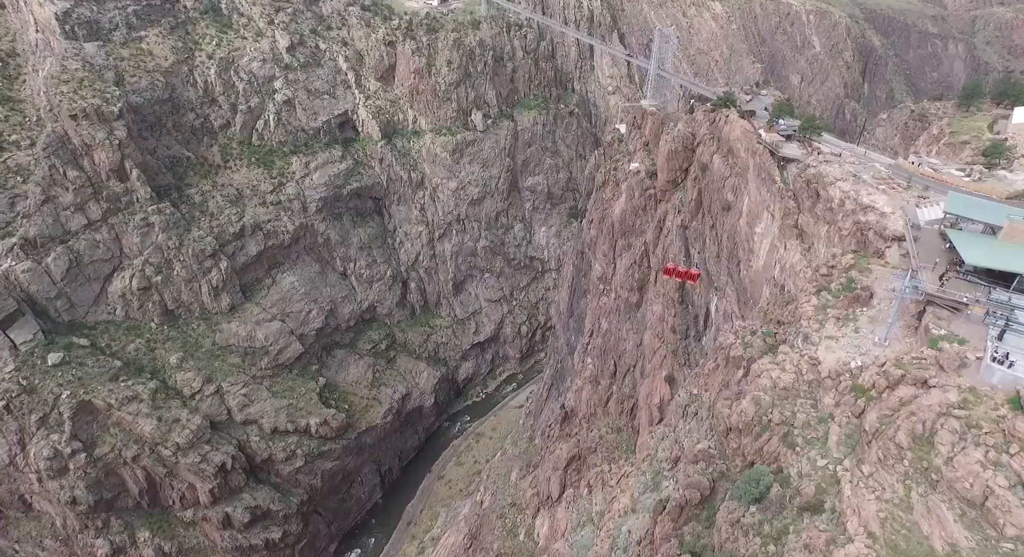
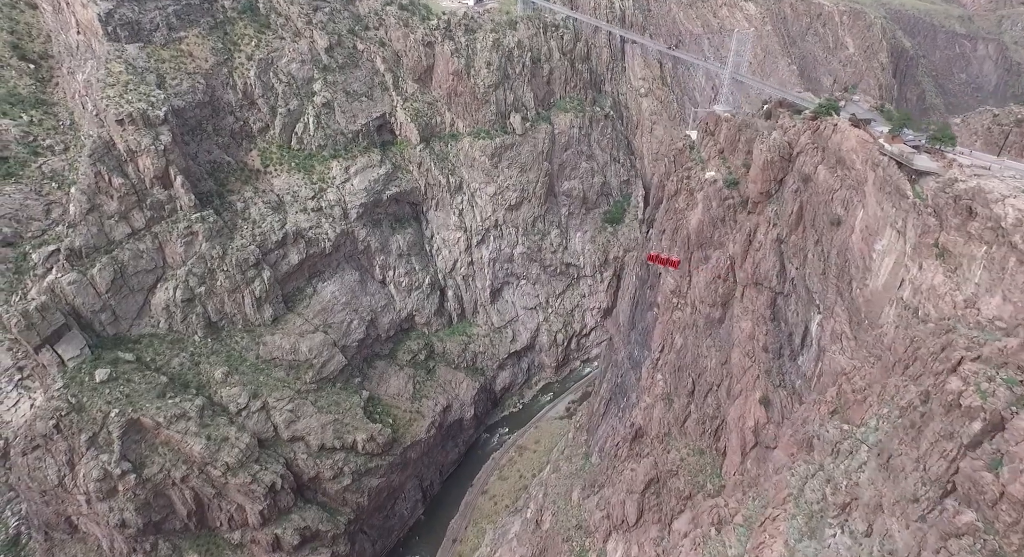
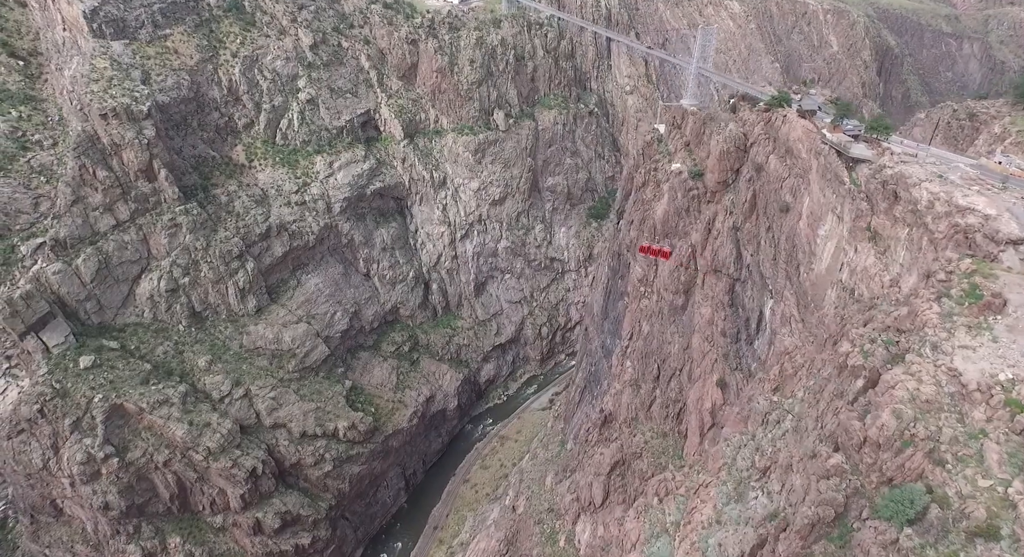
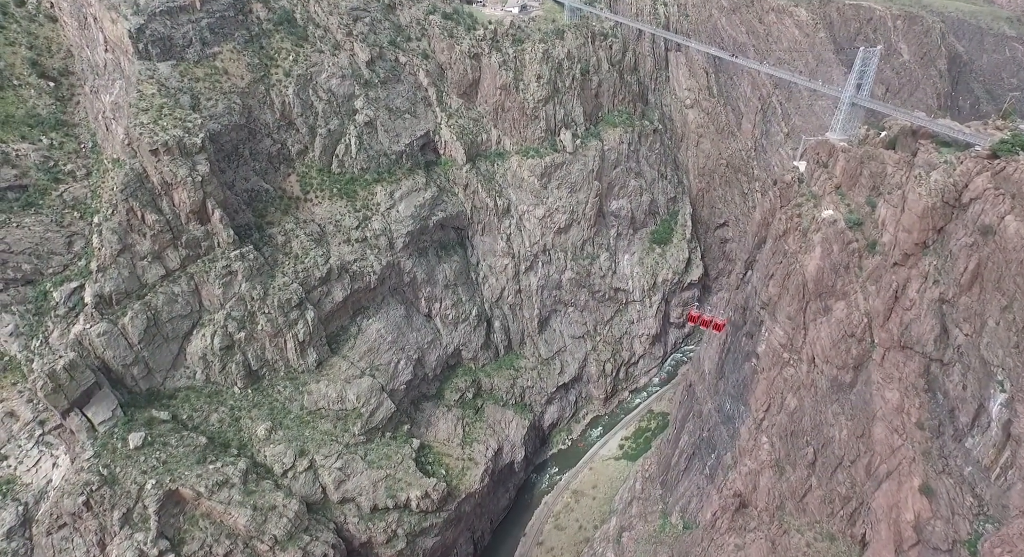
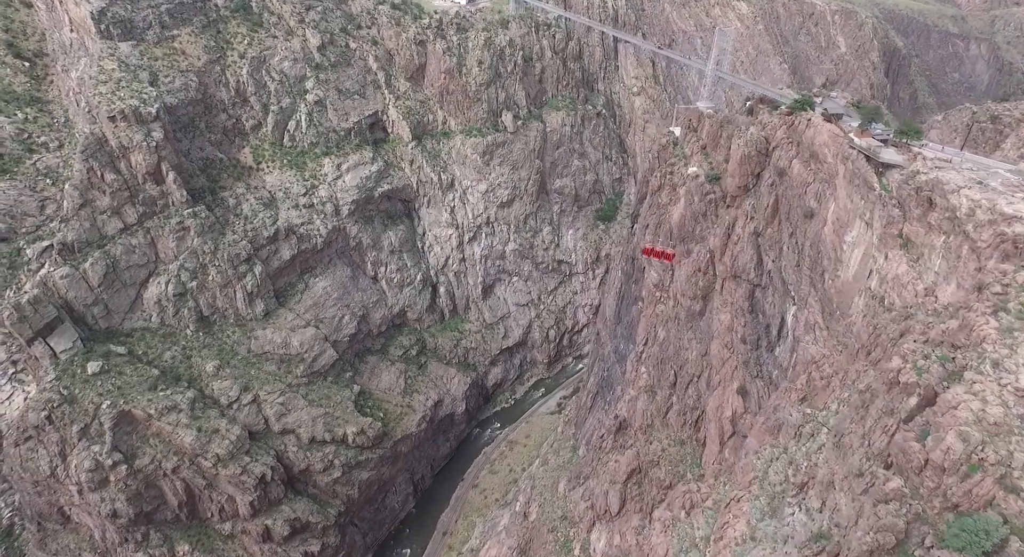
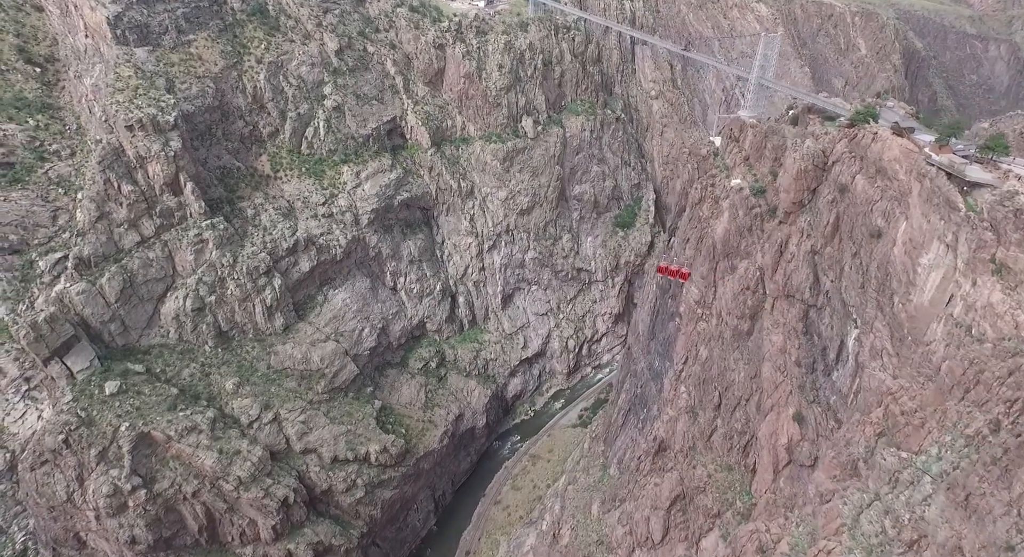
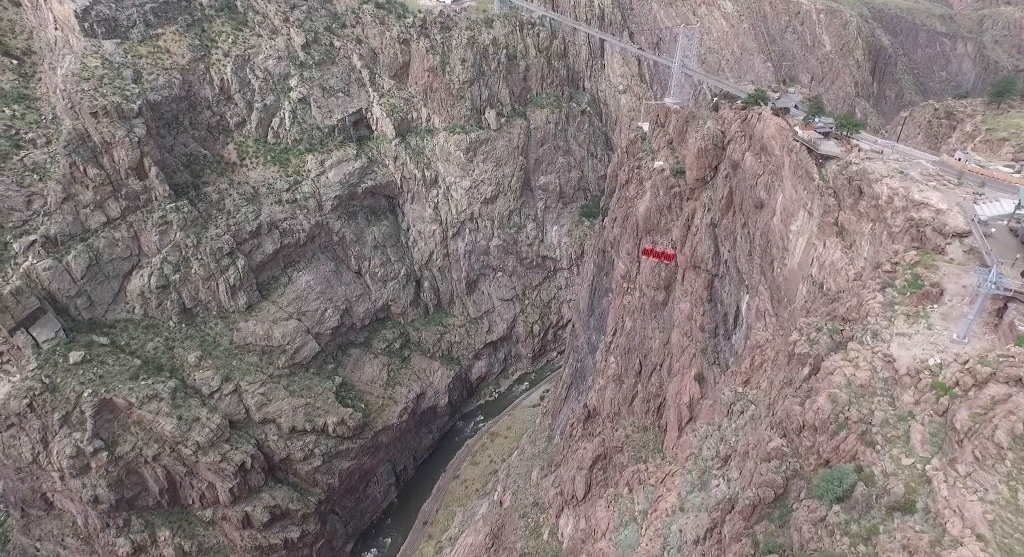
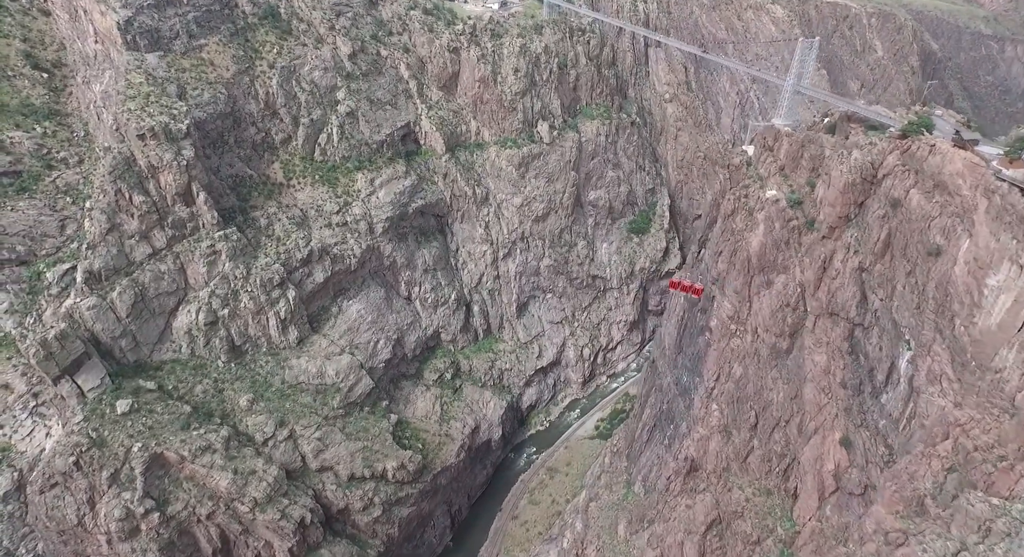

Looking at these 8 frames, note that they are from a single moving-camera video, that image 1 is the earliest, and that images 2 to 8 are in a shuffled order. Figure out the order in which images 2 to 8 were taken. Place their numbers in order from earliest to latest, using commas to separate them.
7, 3, 5, 2, 6, 8, 4
